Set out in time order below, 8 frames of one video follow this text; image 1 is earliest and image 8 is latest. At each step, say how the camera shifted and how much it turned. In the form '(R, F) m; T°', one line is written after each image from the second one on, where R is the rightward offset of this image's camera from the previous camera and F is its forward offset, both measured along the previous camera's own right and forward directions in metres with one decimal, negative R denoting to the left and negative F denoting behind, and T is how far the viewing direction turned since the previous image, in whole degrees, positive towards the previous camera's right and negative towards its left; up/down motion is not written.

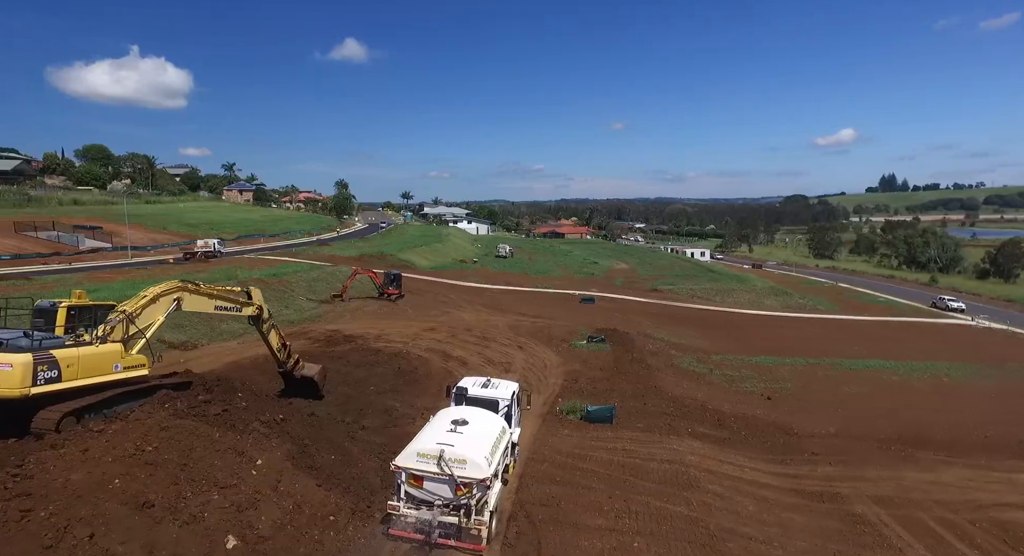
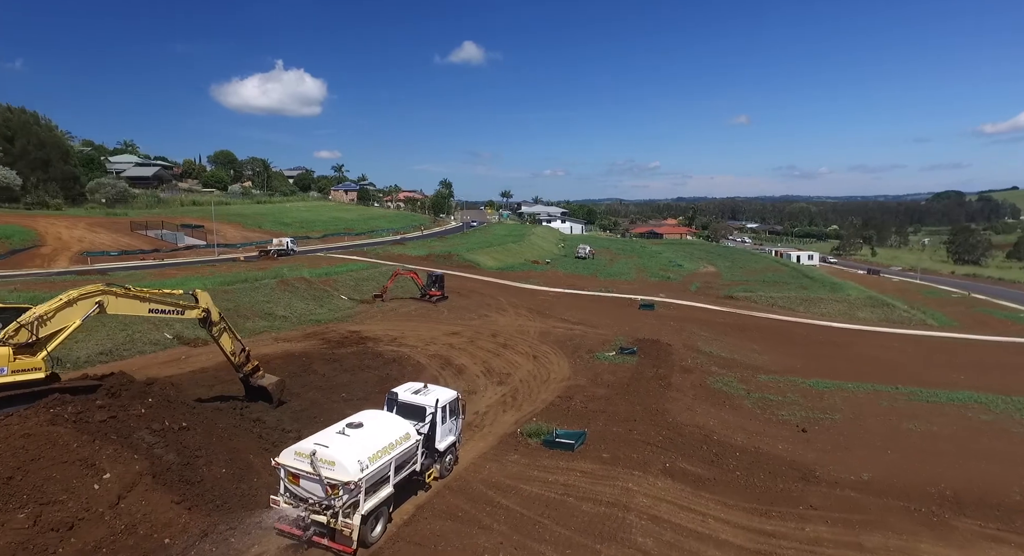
(+3.5, +1.4) m; -10°
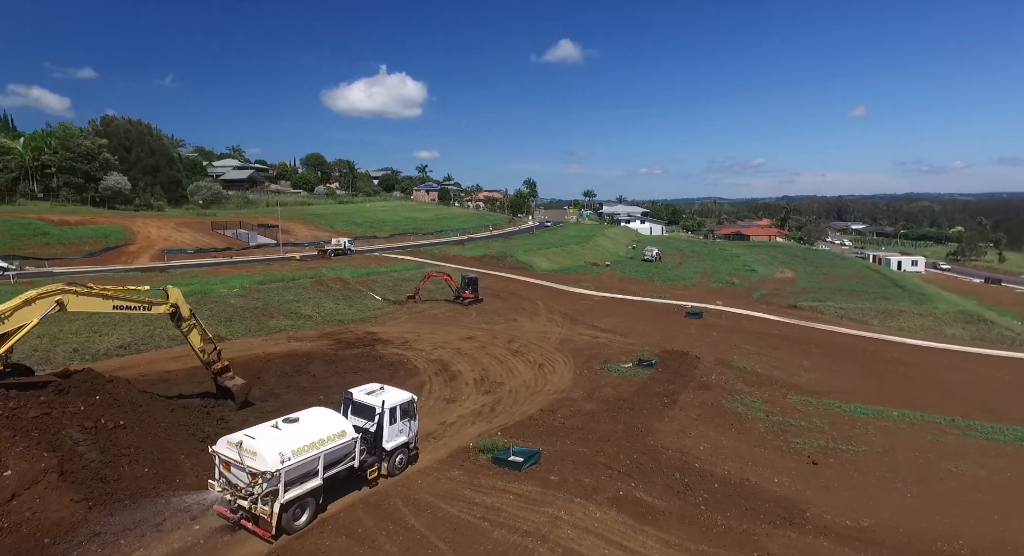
(+3.1, +0.7) m; -8°
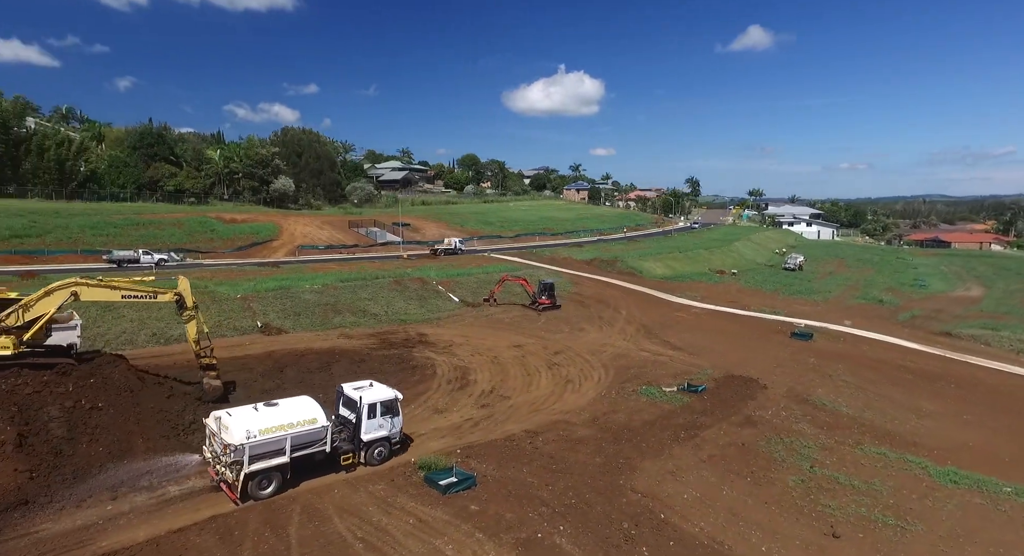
(+4.8, +1.2) m; -15°
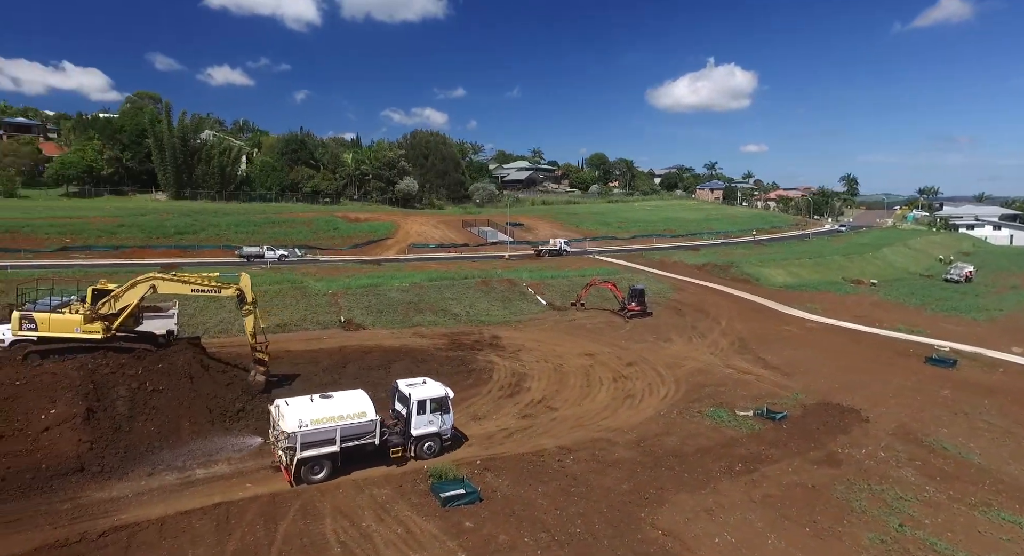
(+2.5, +0.9) m; -13°
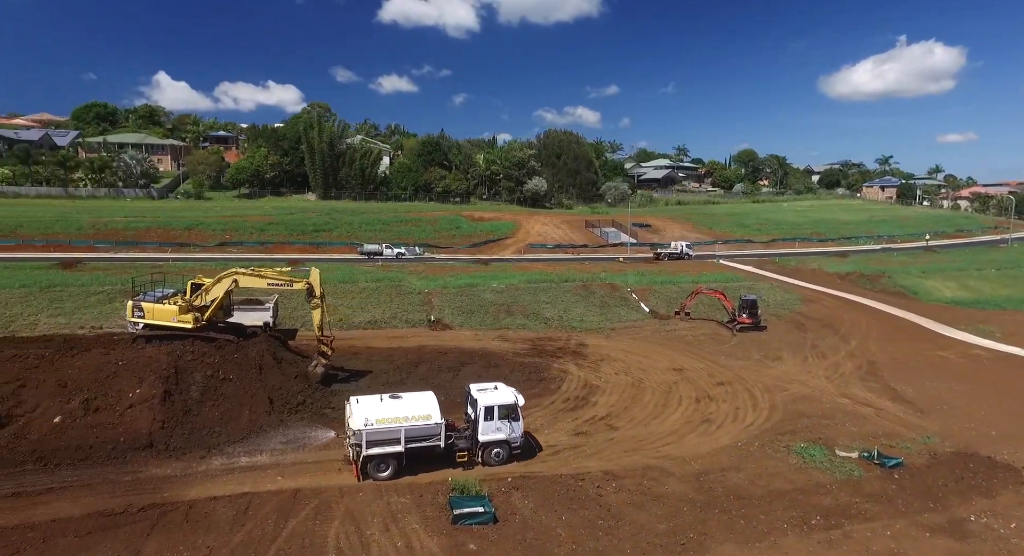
(+2.4, +1.1) m; -14°
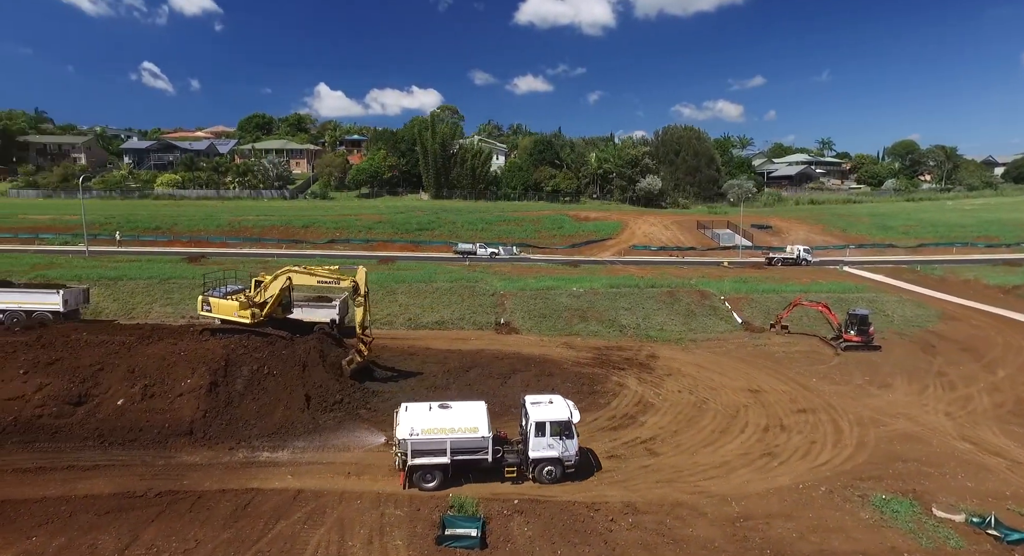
(+2.4, +1.2) m; -12°
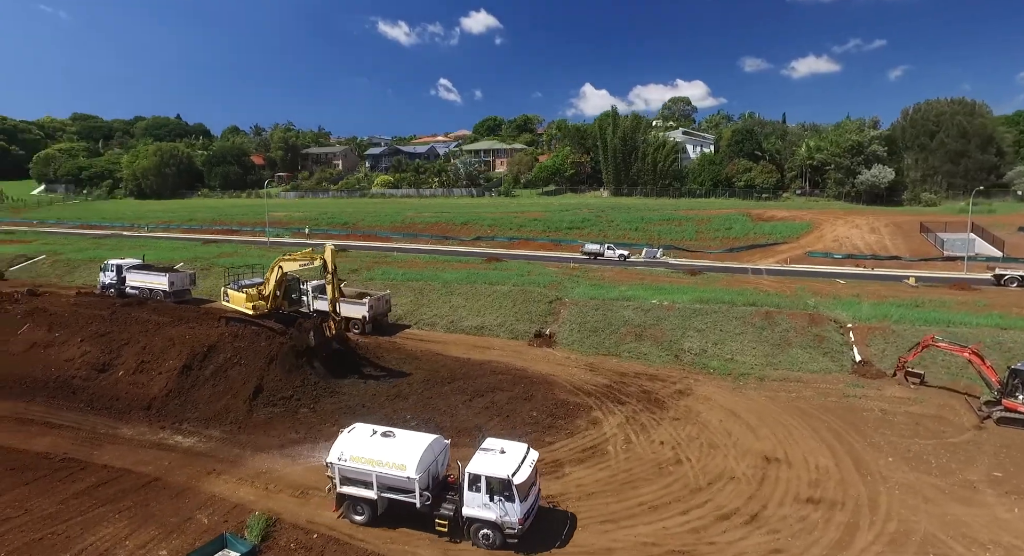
(+8.5, +3.7) m; -24°
